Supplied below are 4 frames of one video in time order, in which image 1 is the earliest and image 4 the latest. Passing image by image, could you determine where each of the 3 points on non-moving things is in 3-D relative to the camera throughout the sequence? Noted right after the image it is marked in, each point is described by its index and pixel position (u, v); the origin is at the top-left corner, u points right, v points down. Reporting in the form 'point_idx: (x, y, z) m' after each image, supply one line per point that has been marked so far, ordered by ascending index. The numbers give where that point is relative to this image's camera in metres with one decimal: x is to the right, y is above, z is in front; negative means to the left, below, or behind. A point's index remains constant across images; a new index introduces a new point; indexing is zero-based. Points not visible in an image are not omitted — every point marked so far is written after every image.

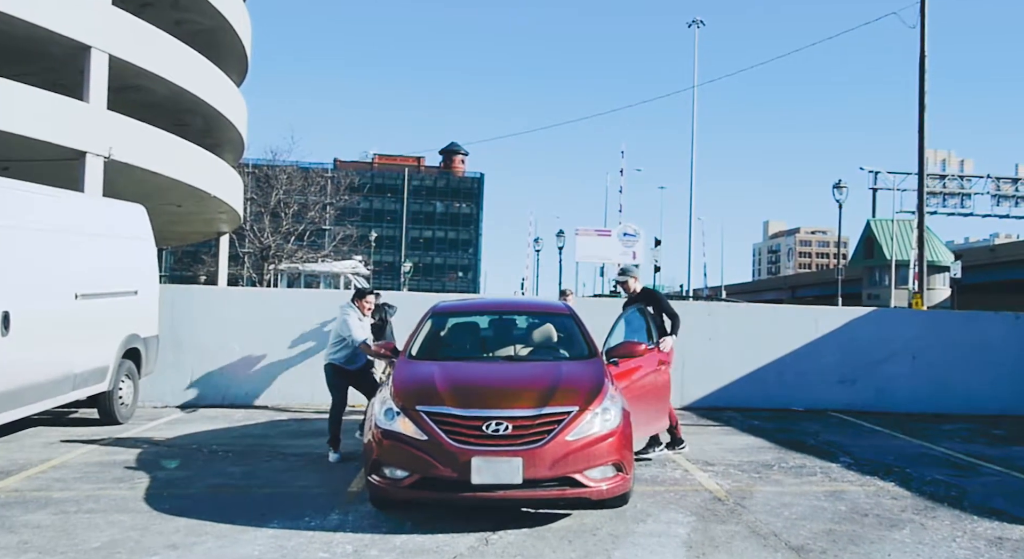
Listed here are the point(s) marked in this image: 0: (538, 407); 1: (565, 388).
0: (+0.2, -0.8, +5.7) m
1: (+0.4, -0.8, +6.0) m
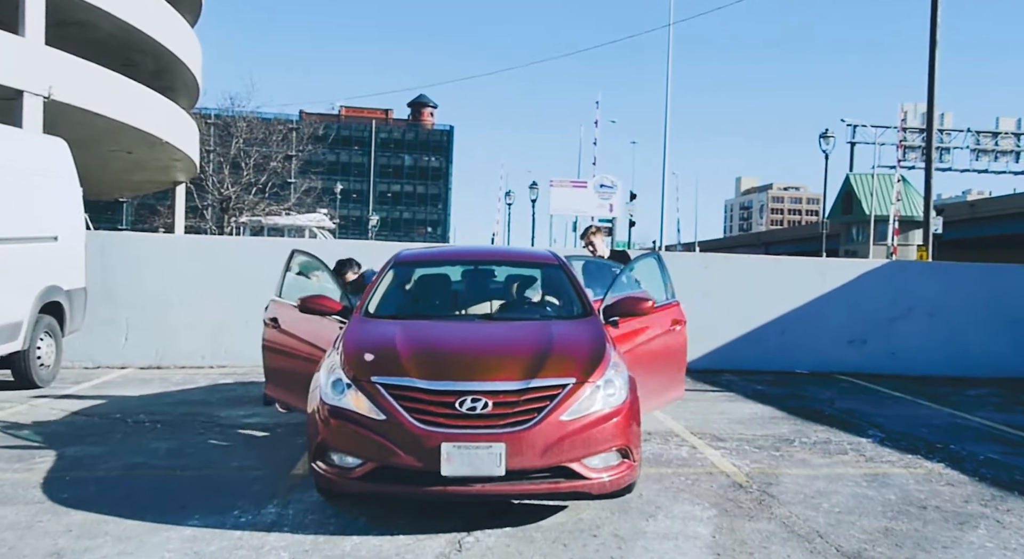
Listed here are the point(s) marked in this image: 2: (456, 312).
0: (+0.1, -0.5, +4.5) m
1: (+0.3, -0.4, +4.8) m
2: (-0.4, -0.2, +5.9) m
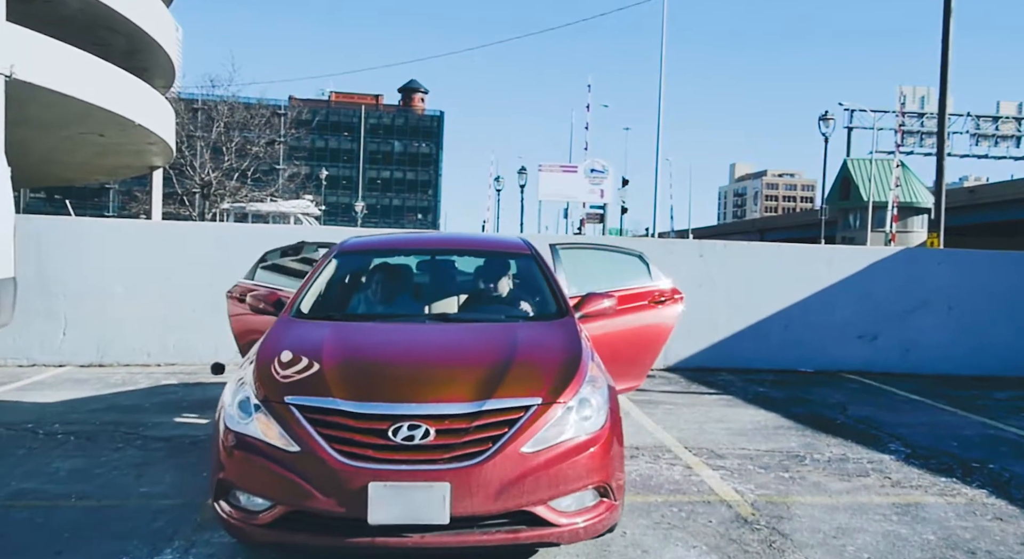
0: (-0.1, -0.5, +3.6) m
1: (0.0, -0.4, +3.8) m
2: (-0.6, -0.2, +4.9) m
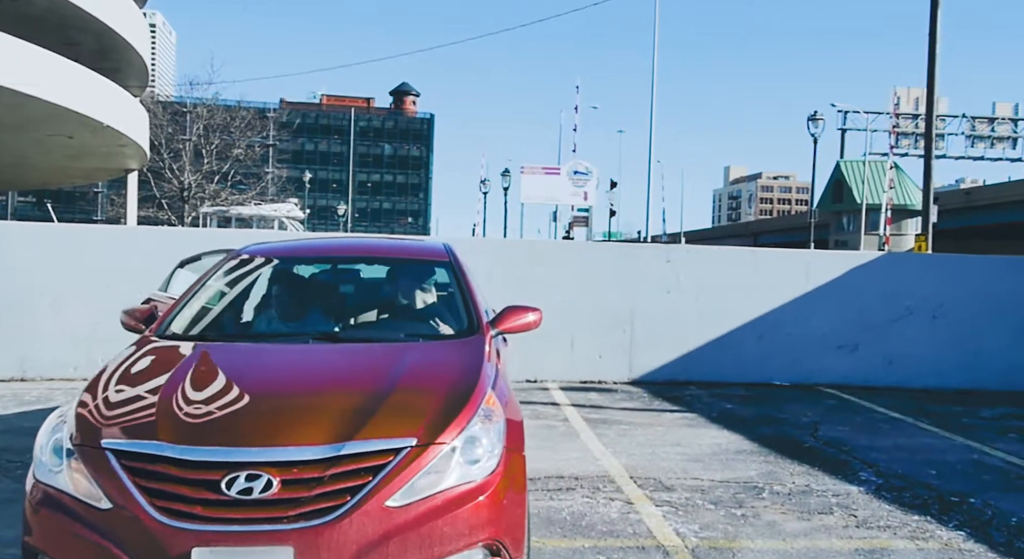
0: (-0.6, -0.5, +2.9) m
1: (-0.4, -0.4, +3.2) m
2: (-1.1, -0.2, +4.3) m
